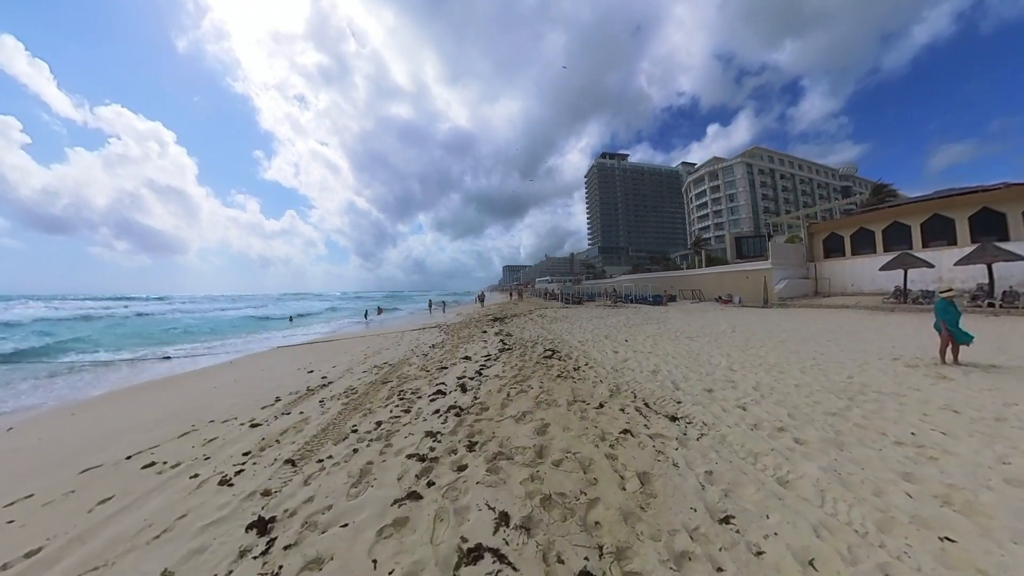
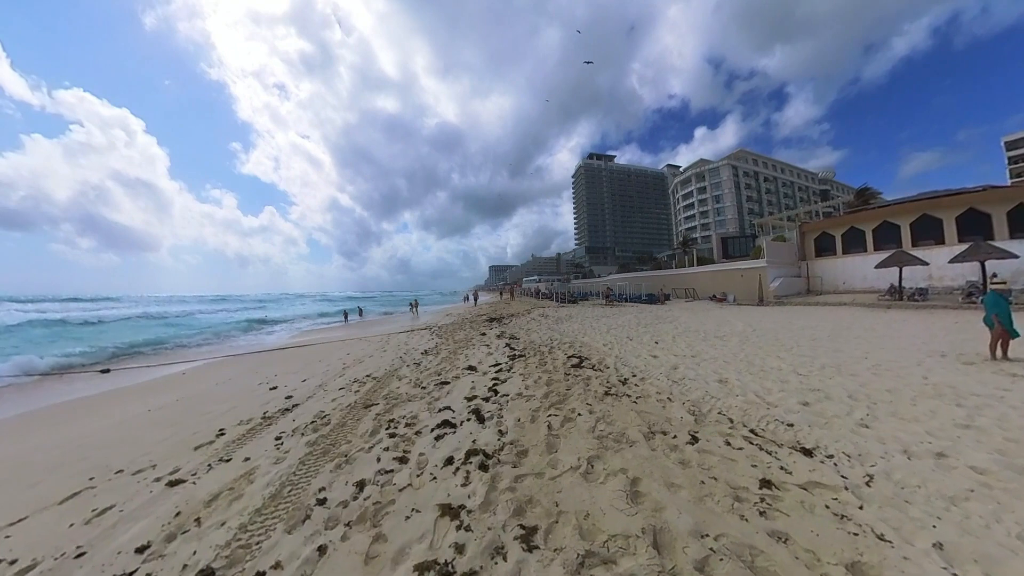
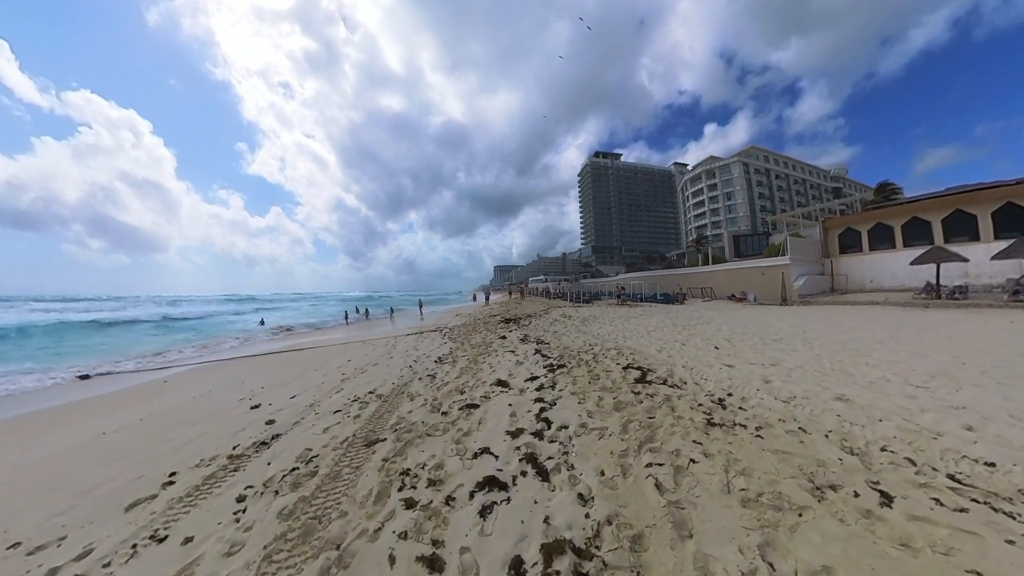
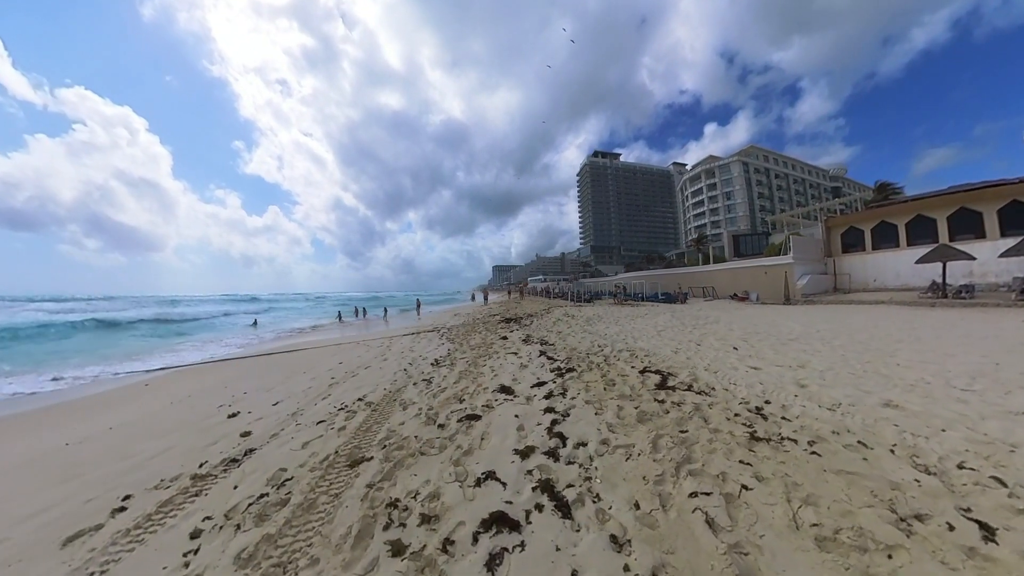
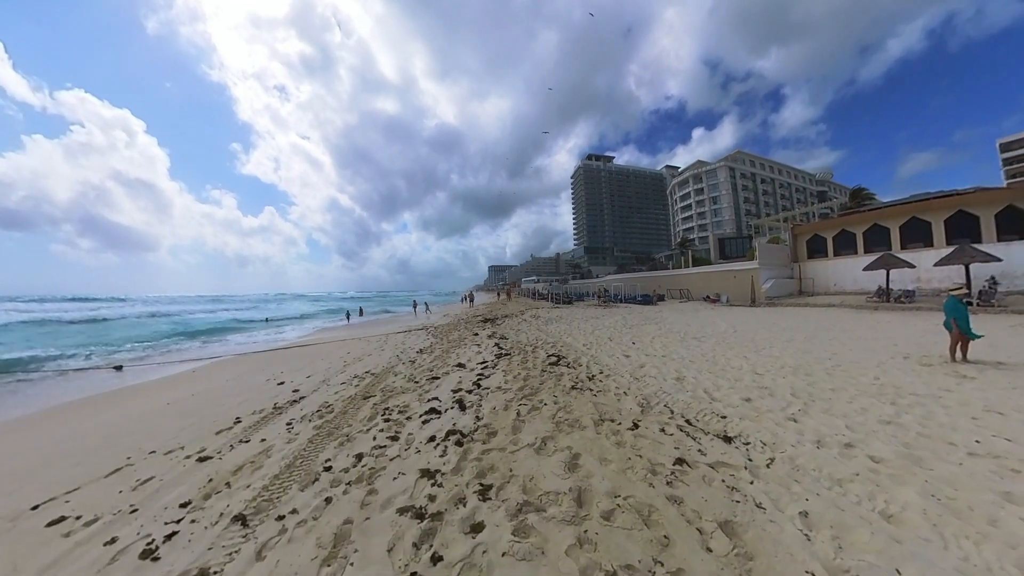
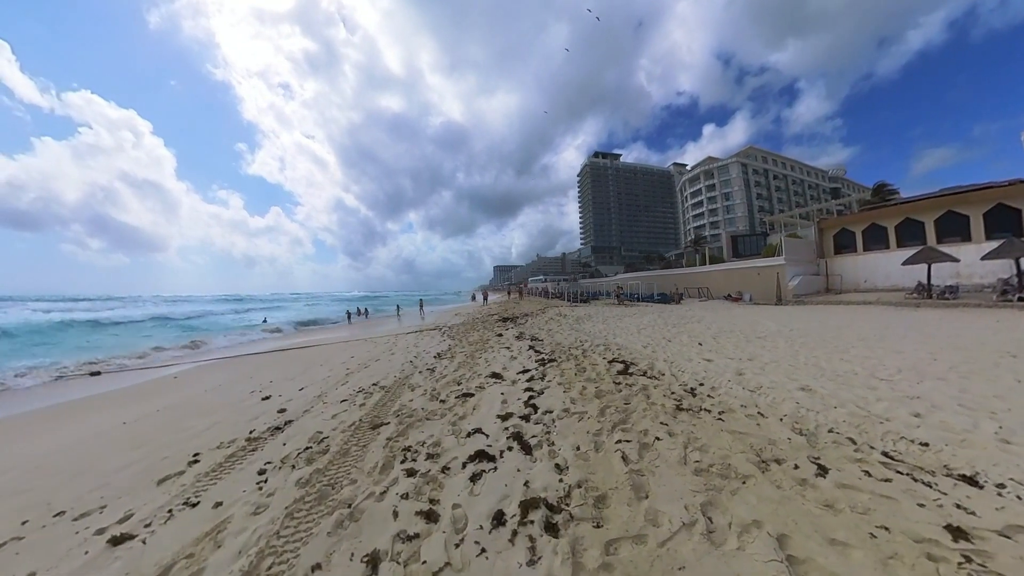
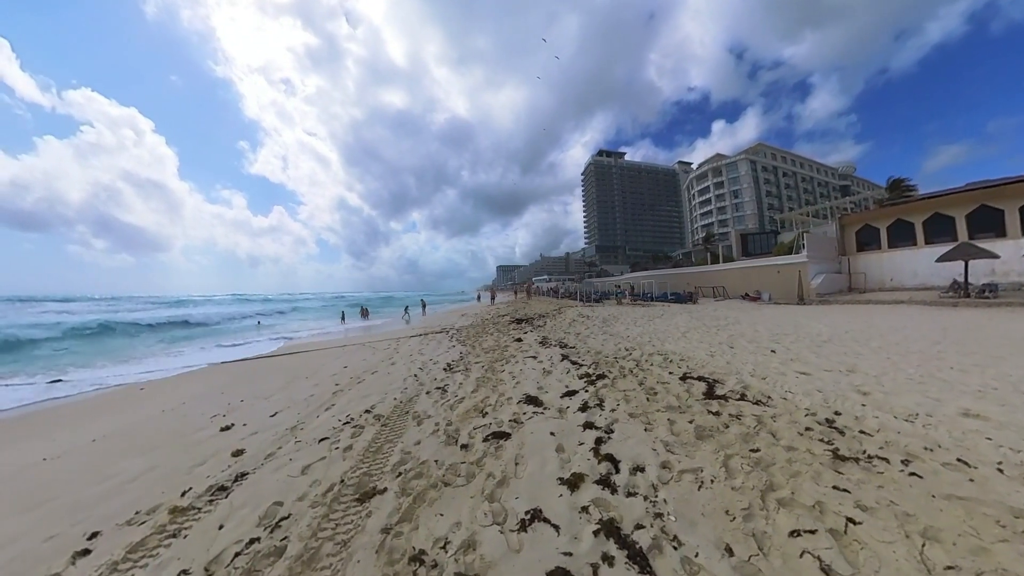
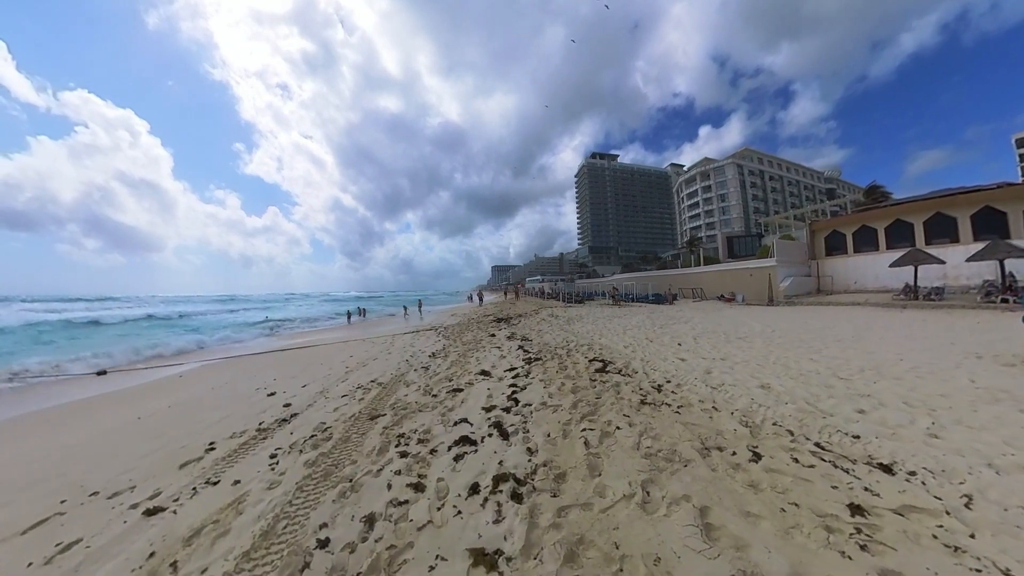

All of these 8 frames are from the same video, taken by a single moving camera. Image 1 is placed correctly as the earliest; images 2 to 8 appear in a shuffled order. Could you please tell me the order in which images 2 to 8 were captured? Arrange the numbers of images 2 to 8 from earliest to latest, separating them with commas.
5, 2, 8, 6, 3, 4, 7
